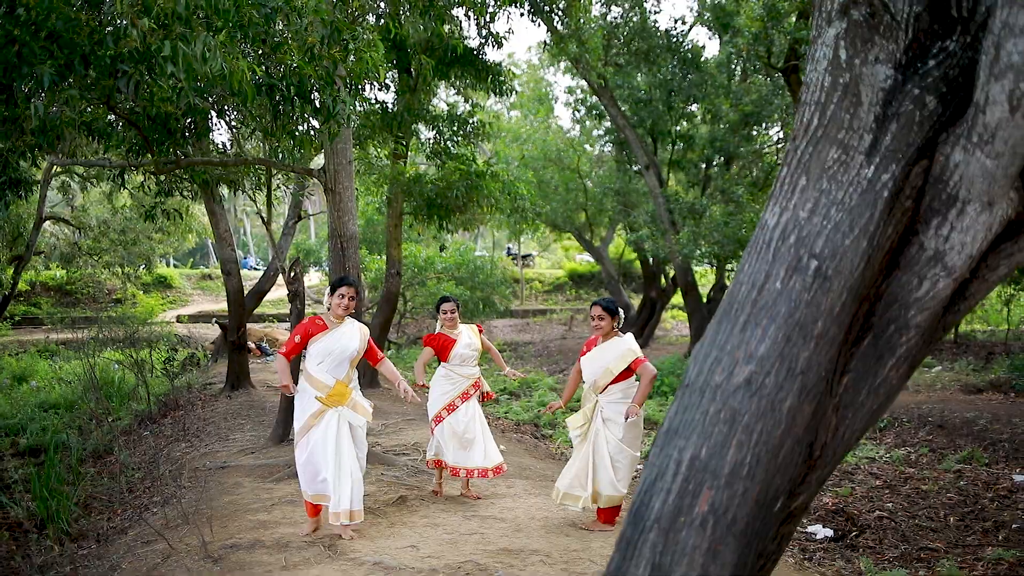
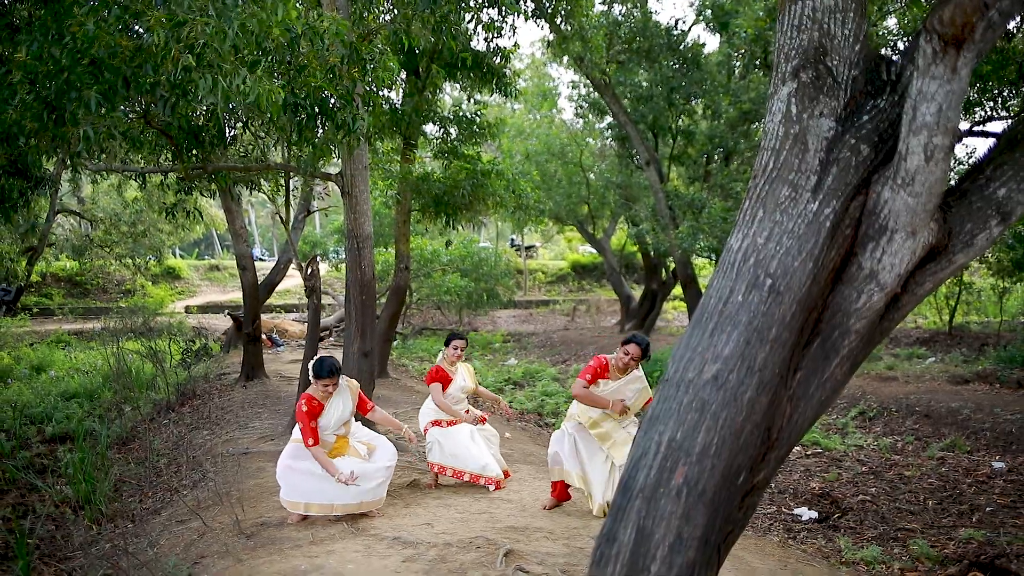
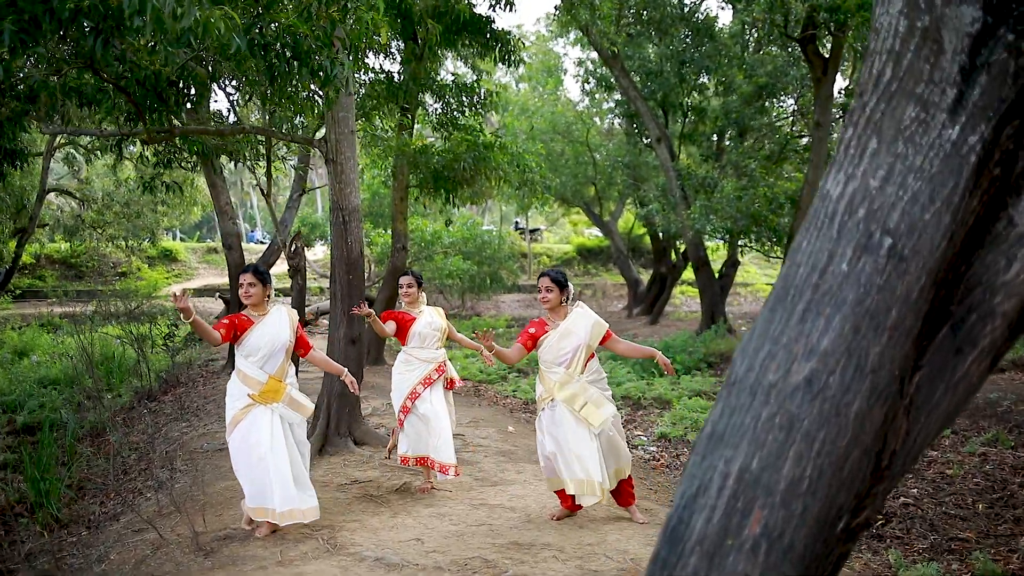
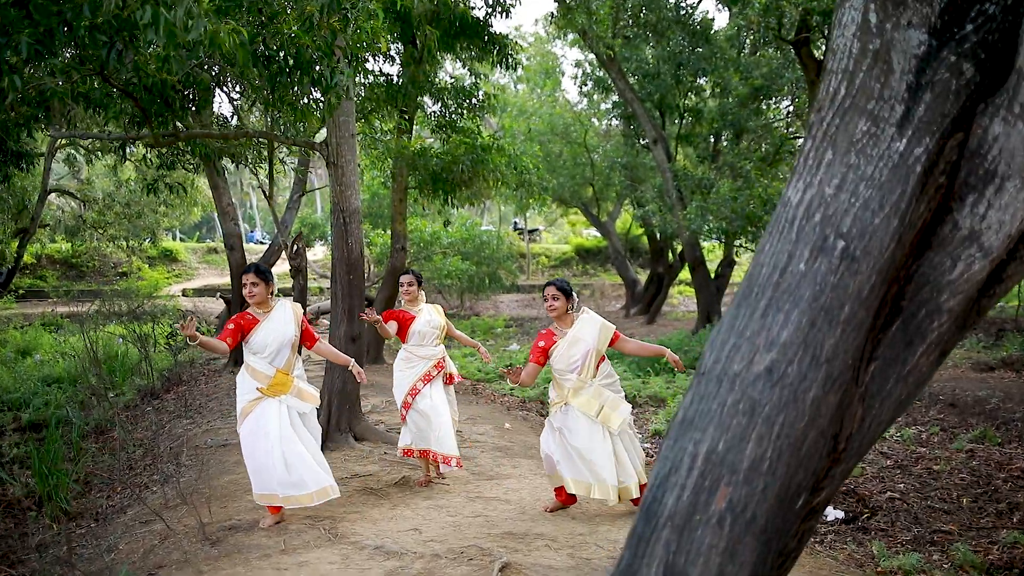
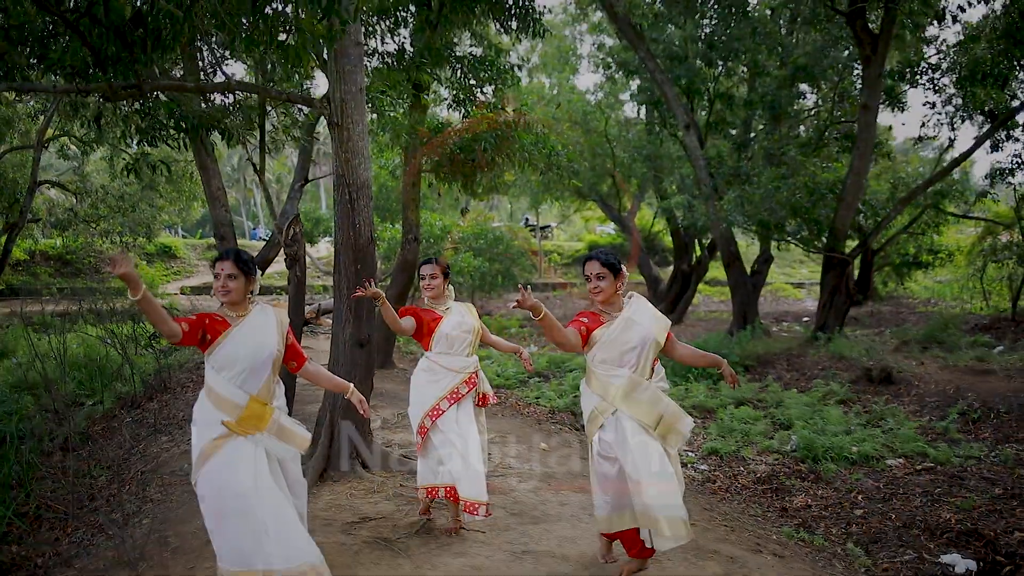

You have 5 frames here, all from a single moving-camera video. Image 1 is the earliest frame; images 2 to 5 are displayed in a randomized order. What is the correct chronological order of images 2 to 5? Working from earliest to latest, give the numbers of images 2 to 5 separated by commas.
2, 4, 3, 5
